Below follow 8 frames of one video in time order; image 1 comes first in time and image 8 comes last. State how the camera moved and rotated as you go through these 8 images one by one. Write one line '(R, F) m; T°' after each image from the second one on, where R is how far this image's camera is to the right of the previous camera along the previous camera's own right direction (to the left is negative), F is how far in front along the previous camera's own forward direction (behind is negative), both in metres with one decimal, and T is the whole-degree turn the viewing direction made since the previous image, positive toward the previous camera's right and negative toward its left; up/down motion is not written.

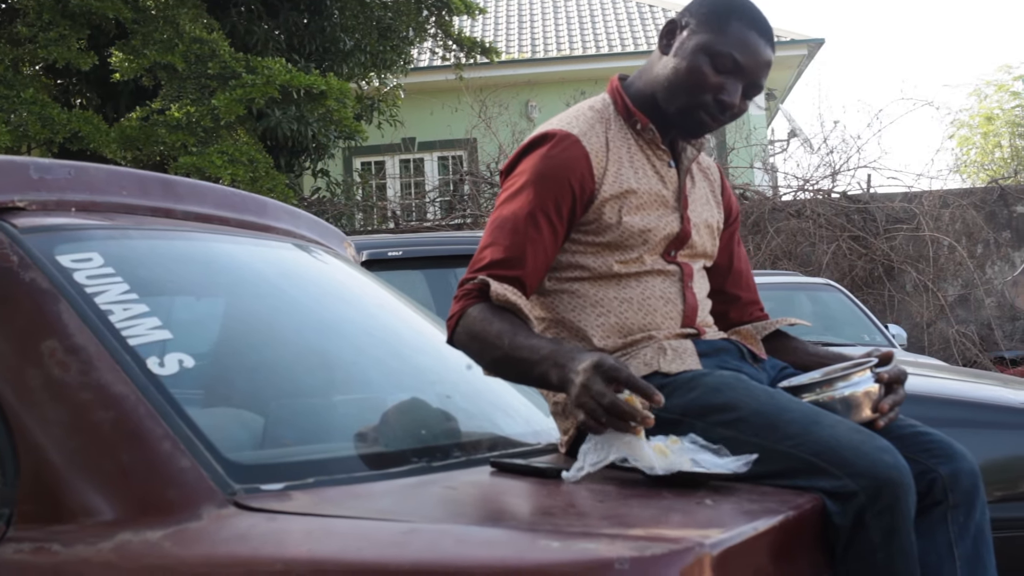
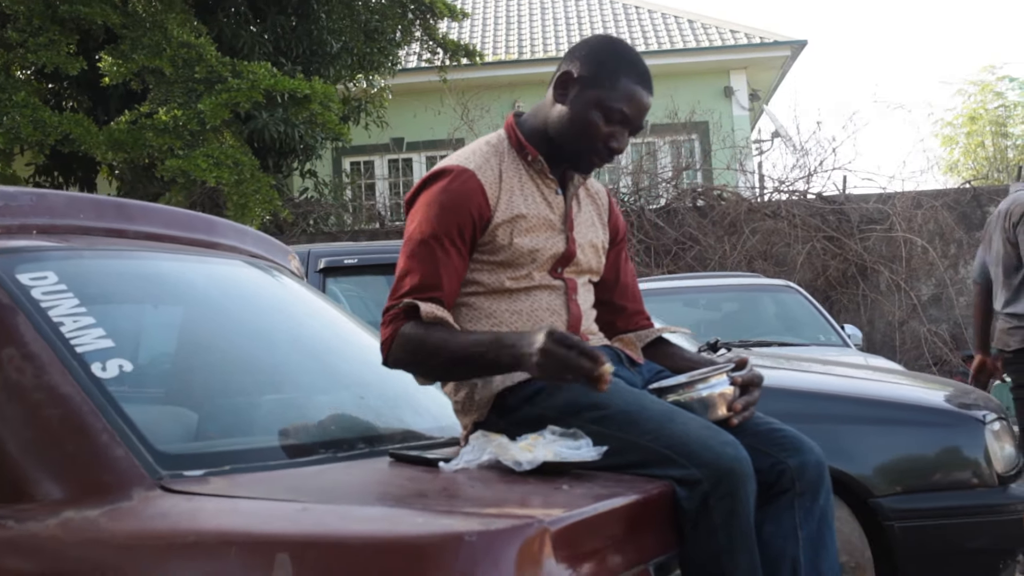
(+0.1, -0.3) m; 0°
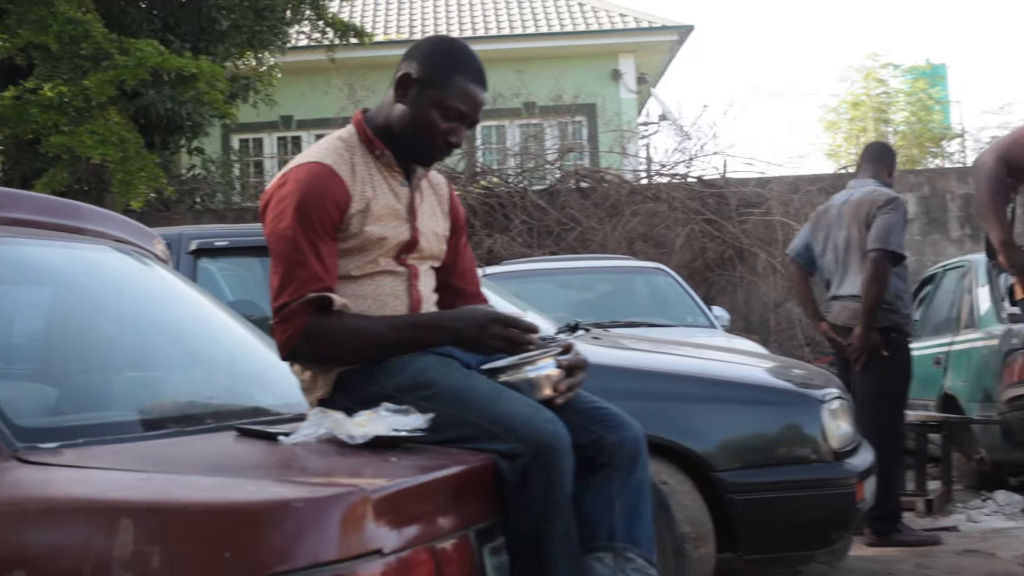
(+0.1, -0.2) m; +3°
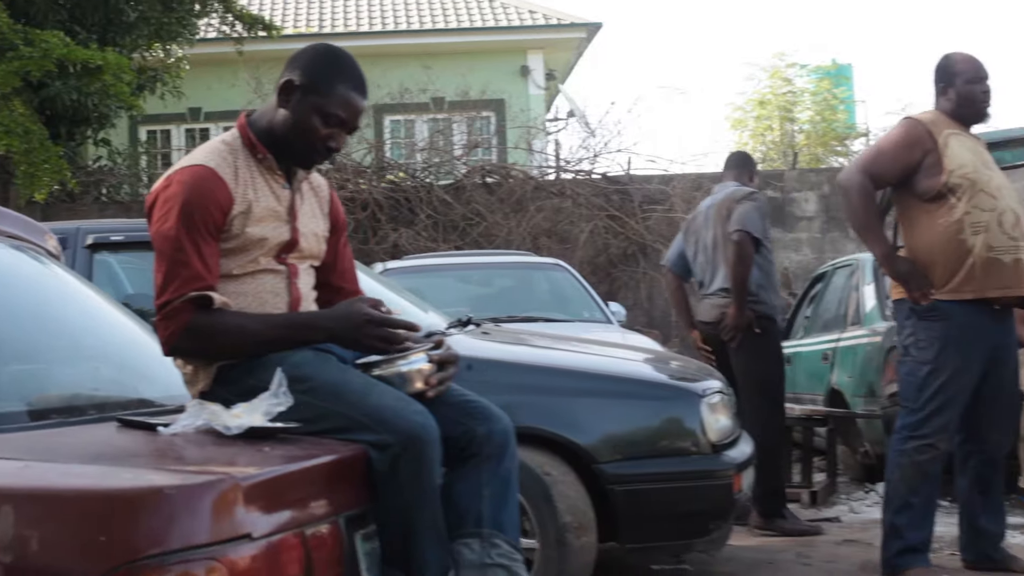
(0.0, -0.1) m; +3°
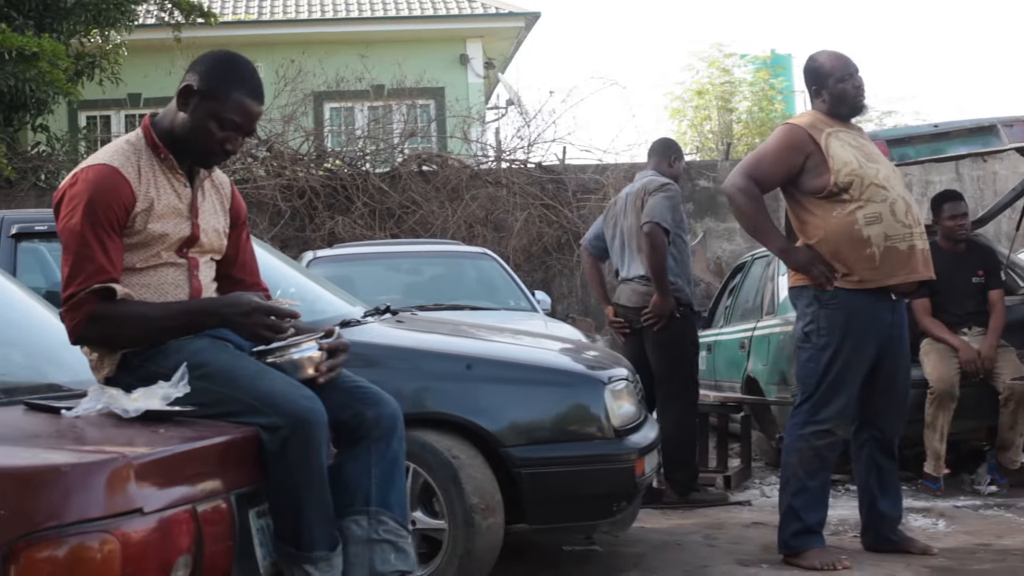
(+0.1, -0.1) m; +2°
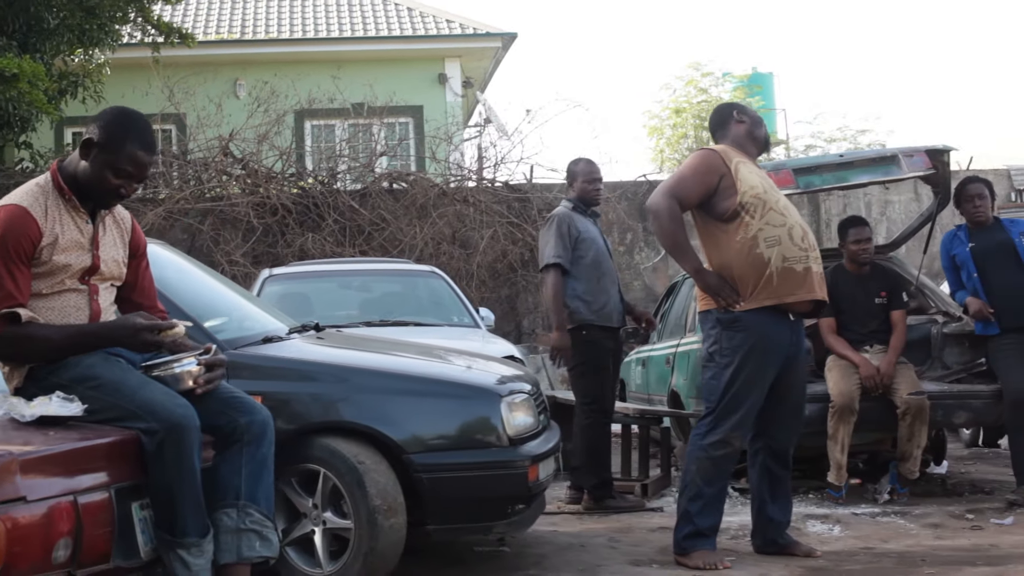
(+0.2, -0.4) m; 0°
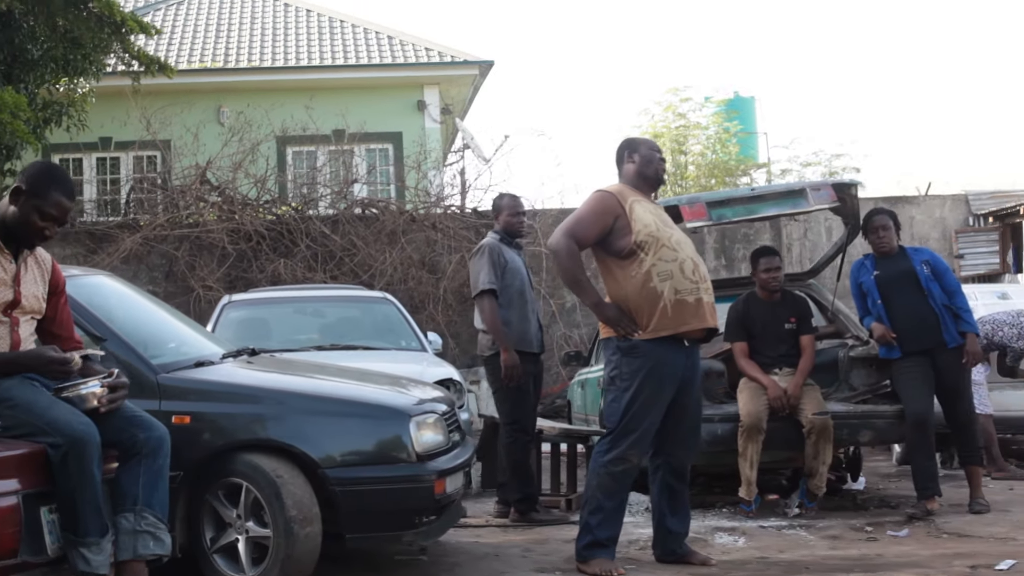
(+0.2, -0.4) m; 0°
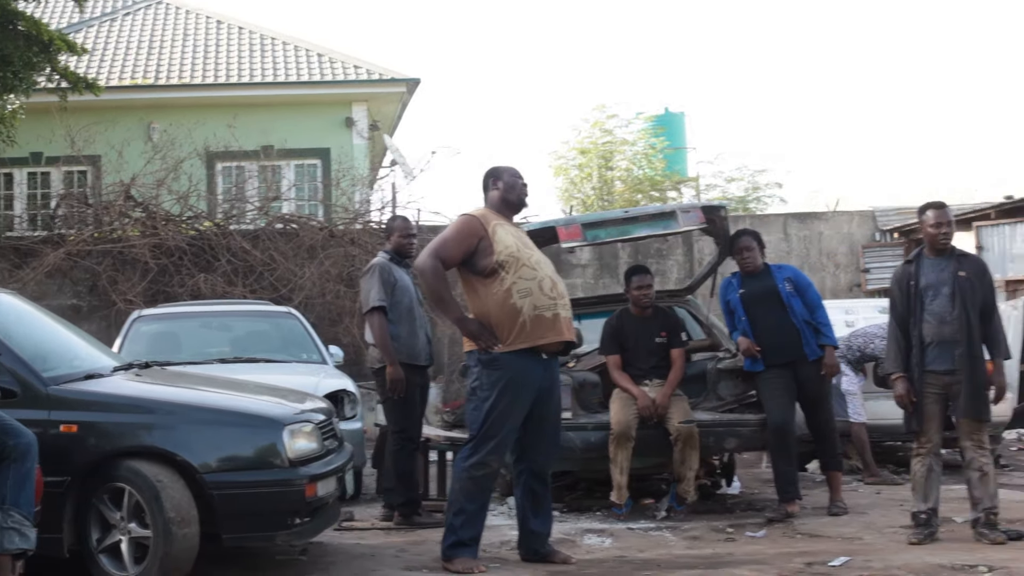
(+0.2, -0.4) m; +2°
